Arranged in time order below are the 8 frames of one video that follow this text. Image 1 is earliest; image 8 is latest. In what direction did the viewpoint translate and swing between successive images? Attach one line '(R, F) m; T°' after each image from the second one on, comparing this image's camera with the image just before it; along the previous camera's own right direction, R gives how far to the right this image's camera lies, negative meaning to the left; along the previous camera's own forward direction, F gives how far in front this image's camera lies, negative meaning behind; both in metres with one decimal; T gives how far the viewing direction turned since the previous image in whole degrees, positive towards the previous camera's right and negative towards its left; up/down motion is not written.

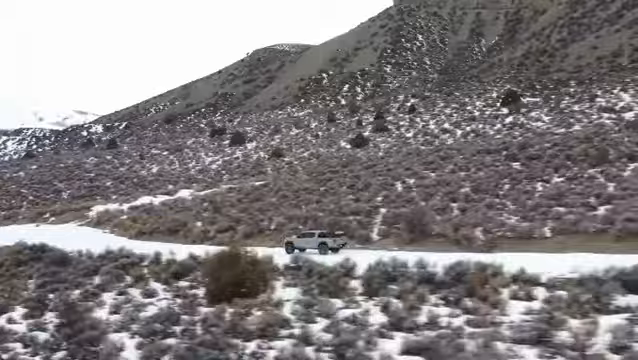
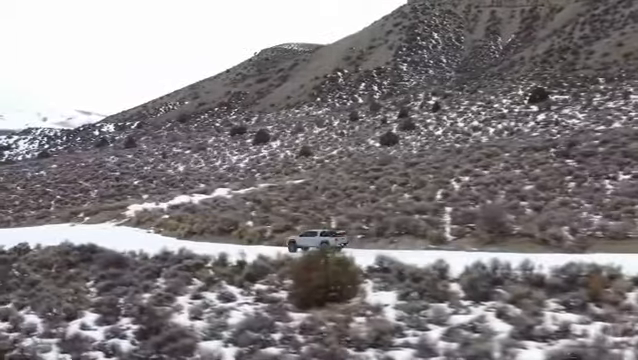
(-2.5, +1.4) m; 0°
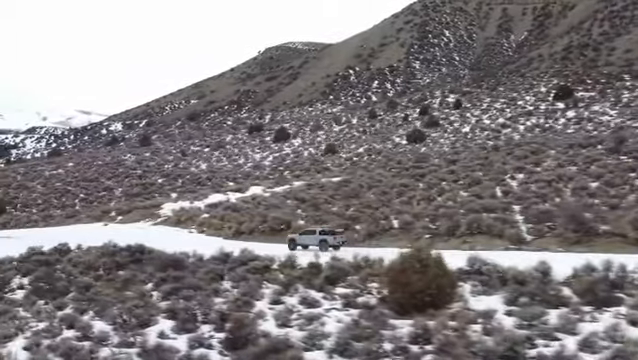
(-2.4, +1.5) m; 0°
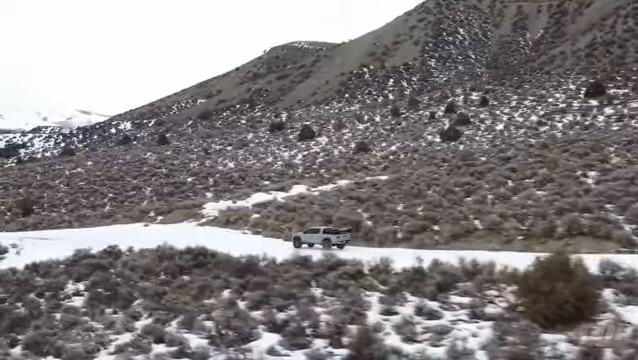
(-2.8, +2.0) m; 0°
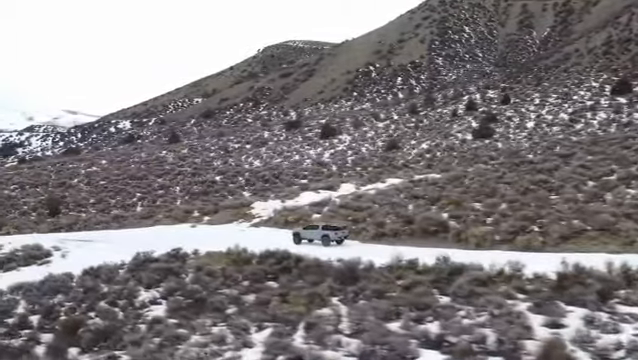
(-3.5, +2.1) m; +1°
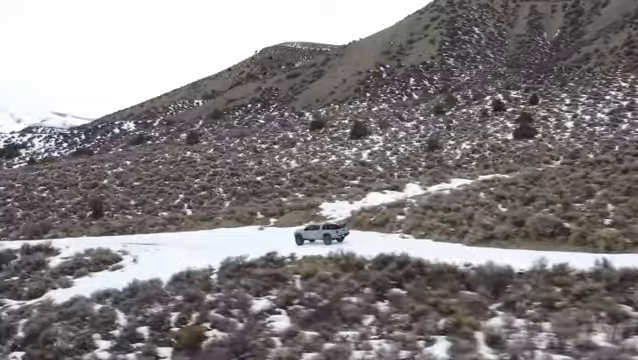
(-4.0, +1.8) m; +1°
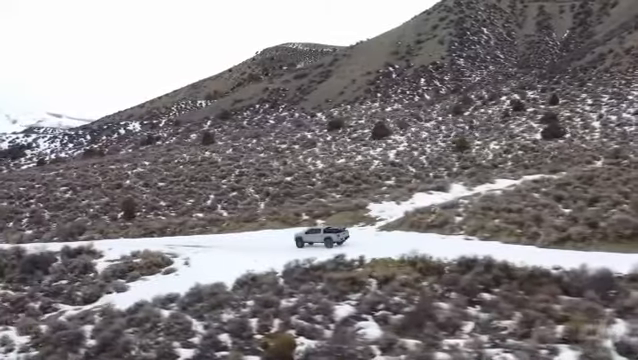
(-2.4, +1.0) m; 0°
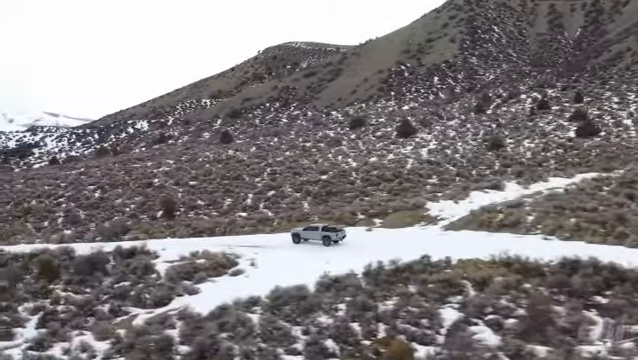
(-2.8, +1.0) m; 0°
